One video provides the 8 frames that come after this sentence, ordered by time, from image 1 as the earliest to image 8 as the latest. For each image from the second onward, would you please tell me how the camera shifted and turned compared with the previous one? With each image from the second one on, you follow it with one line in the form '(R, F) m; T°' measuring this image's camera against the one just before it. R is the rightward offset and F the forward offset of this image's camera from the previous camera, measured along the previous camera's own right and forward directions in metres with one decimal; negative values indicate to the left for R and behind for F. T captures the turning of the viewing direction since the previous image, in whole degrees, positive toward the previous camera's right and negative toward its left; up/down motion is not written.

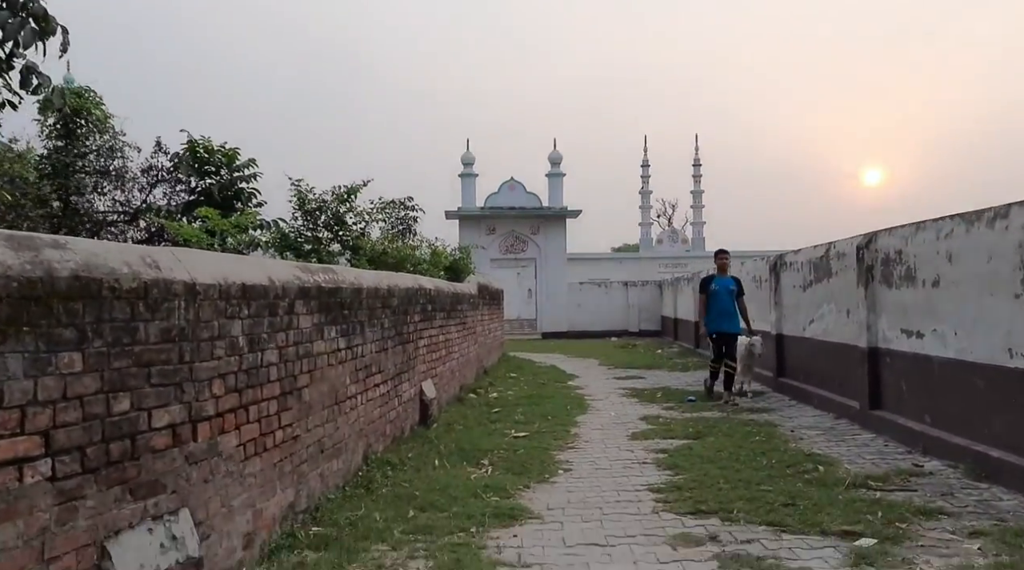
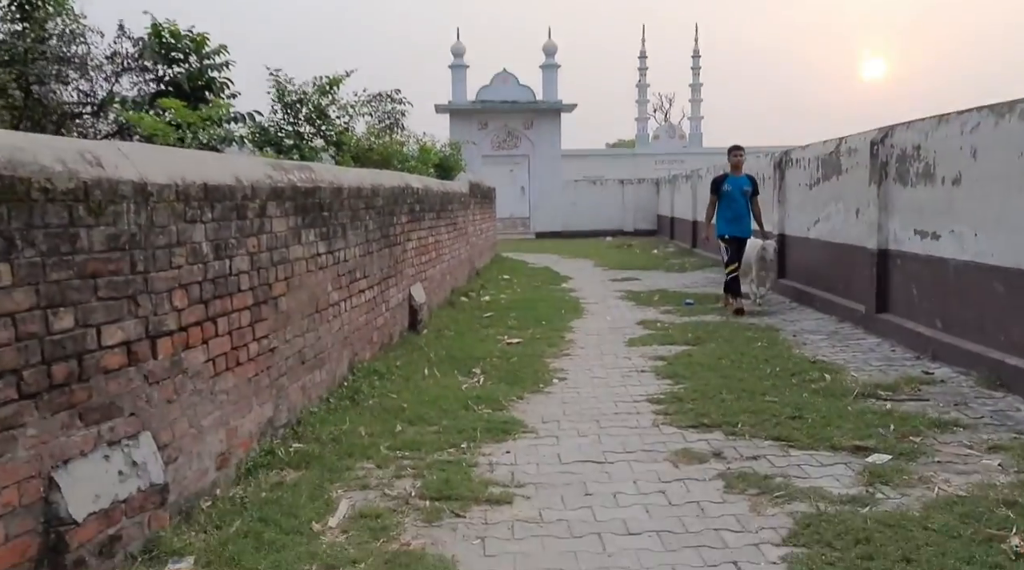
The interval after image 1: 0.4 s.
(0.0, +0.4) m; 0°
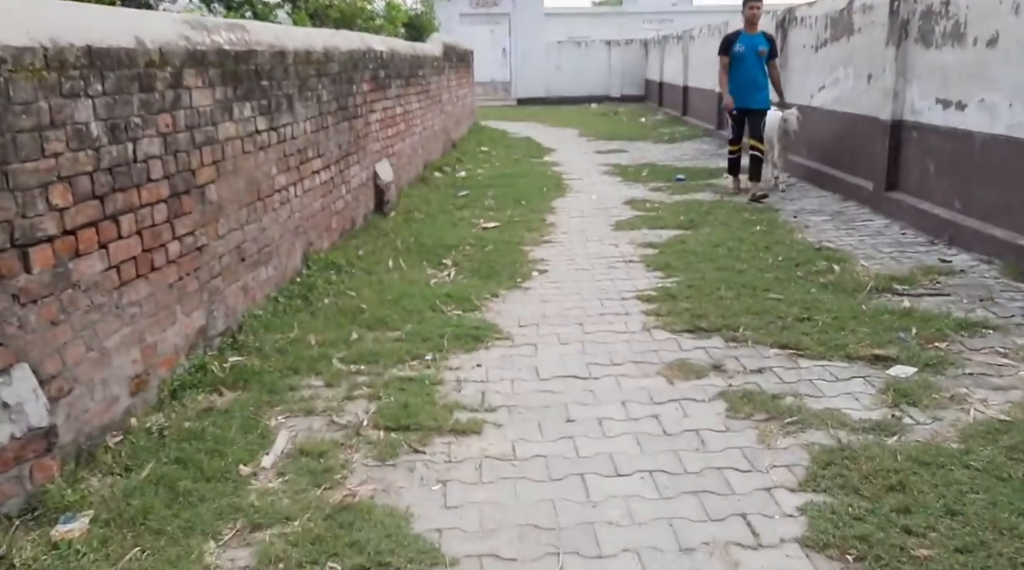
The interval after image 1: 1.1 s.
(+0.1, +0.7) m; +1°
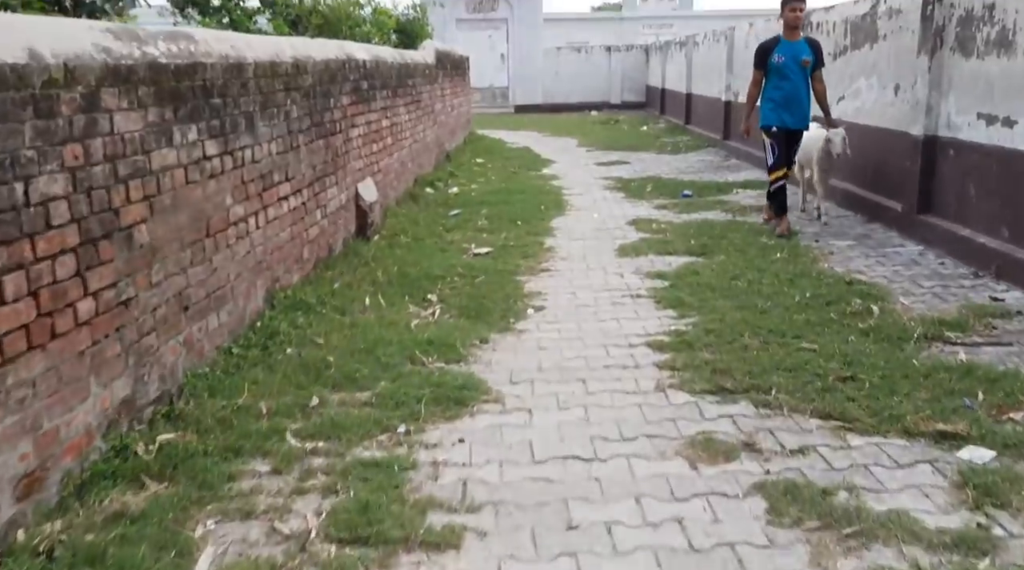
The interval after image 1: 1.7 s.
(0.0, +0.7) m; 0°
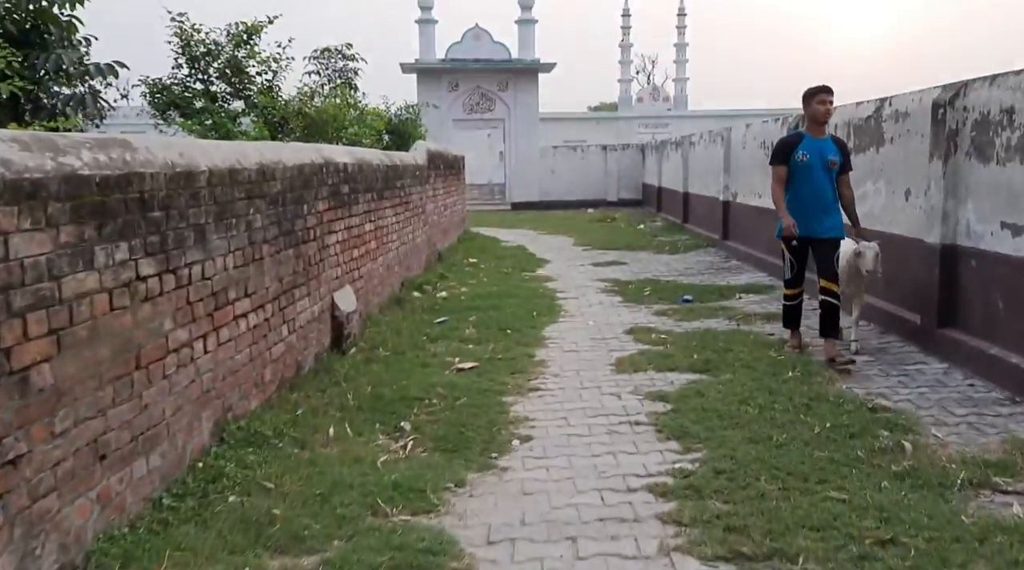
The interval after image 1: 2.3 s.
(+0.1, +0.5) m; 0°
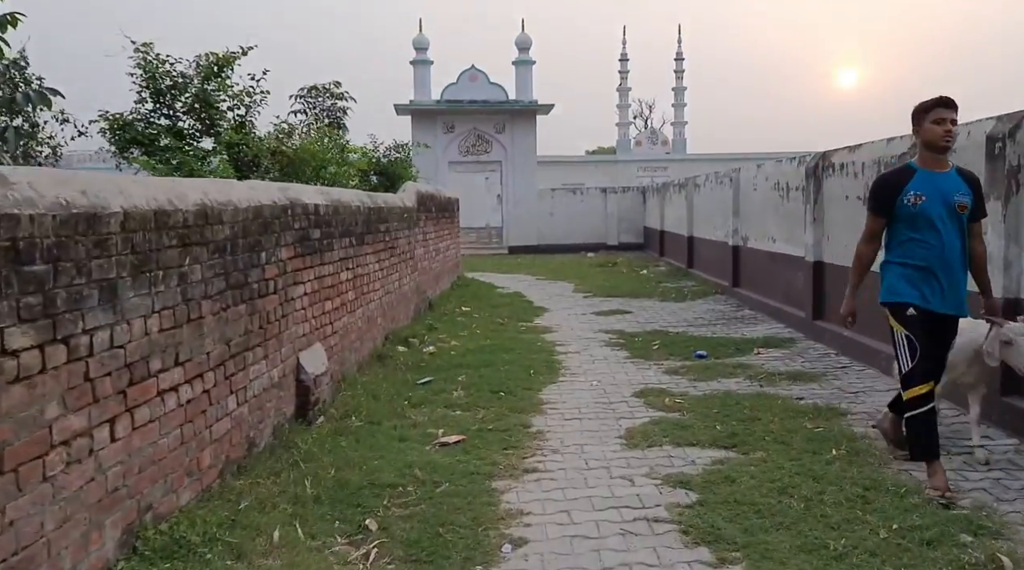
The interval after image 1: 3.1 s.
(0.0, +0.8) m; 0°
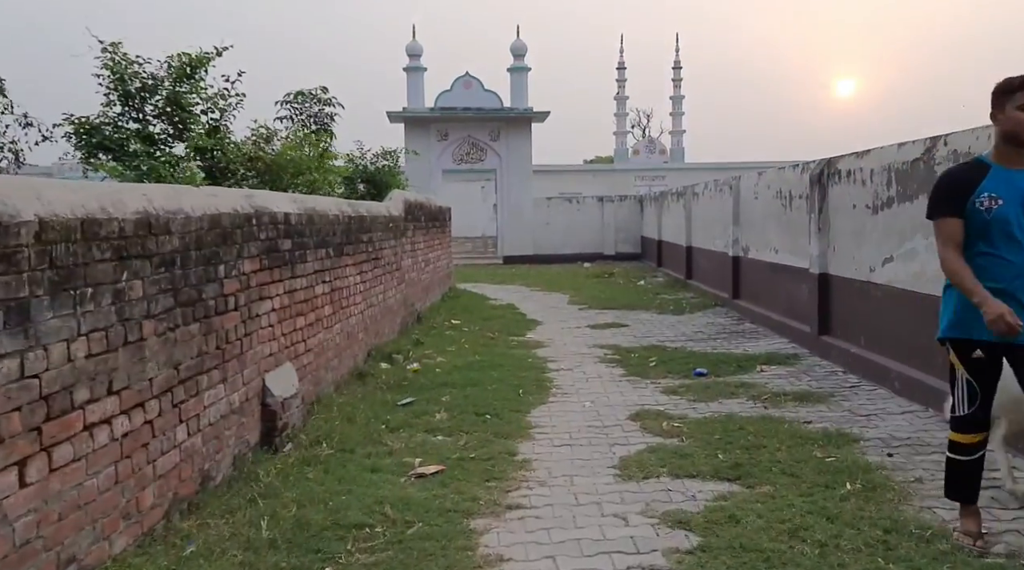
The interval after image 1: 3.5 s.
(+0.1, +0.4) m; 0°
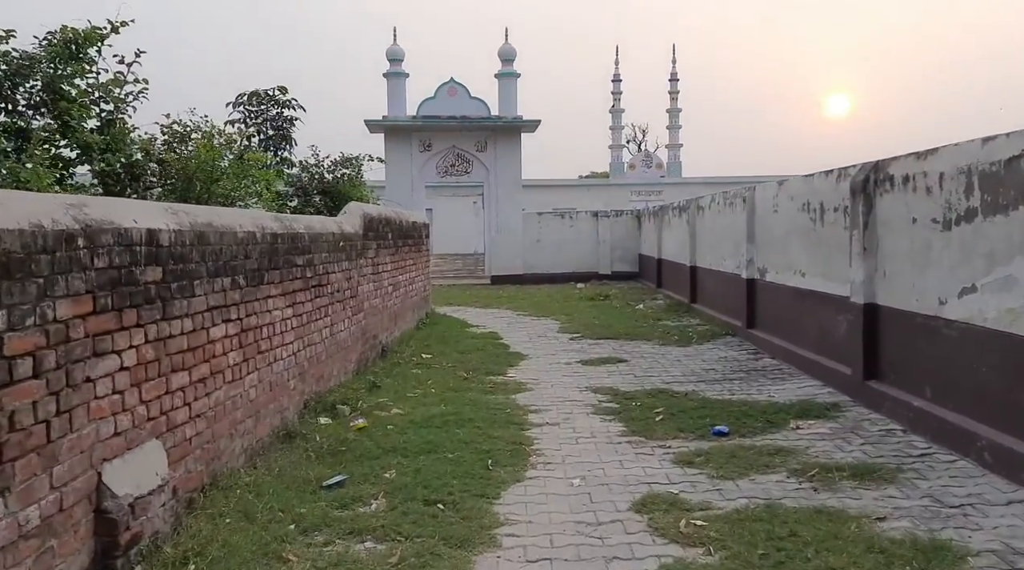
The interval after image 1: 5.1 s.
(+0.2, +1.6) m; 0°
